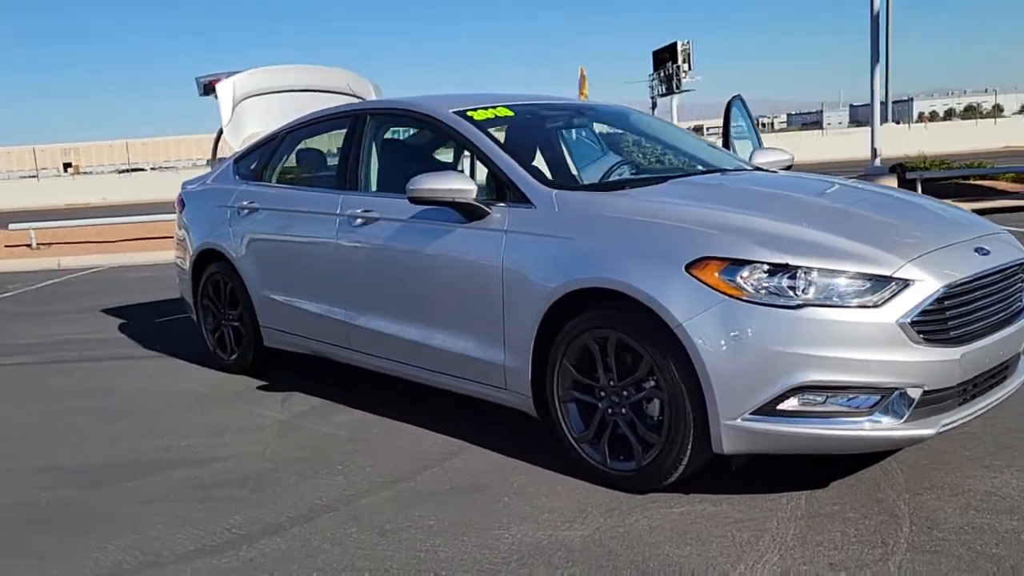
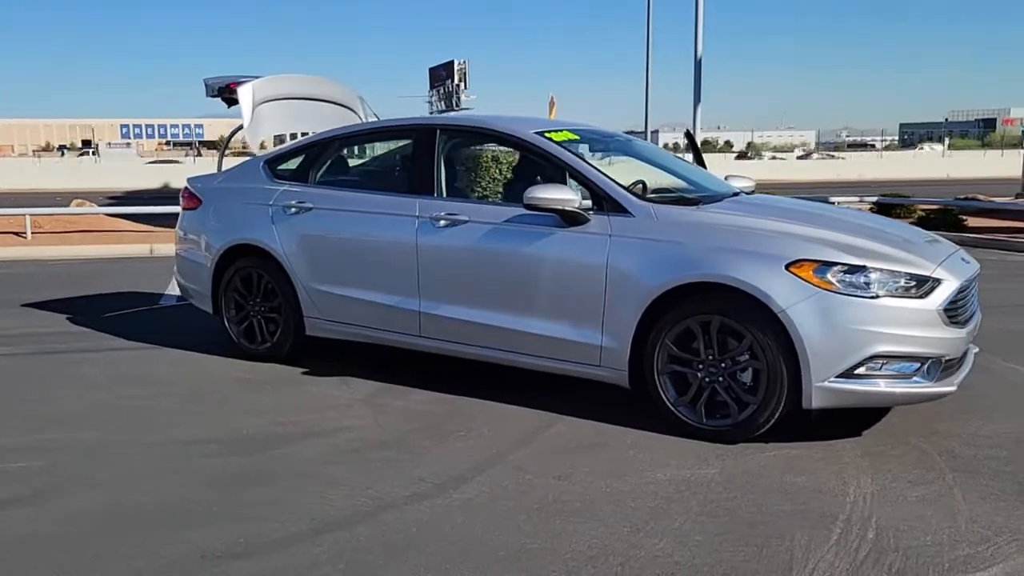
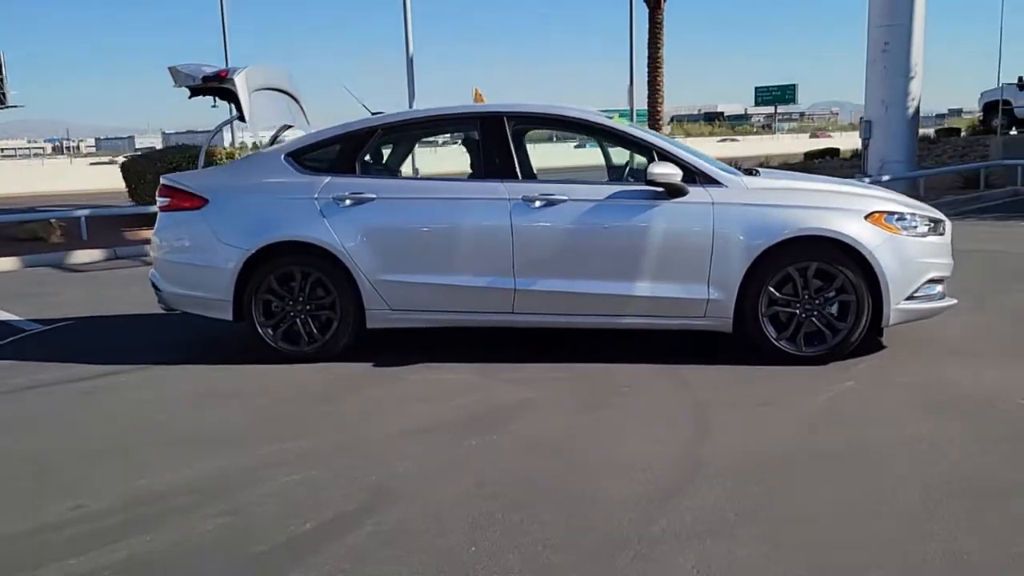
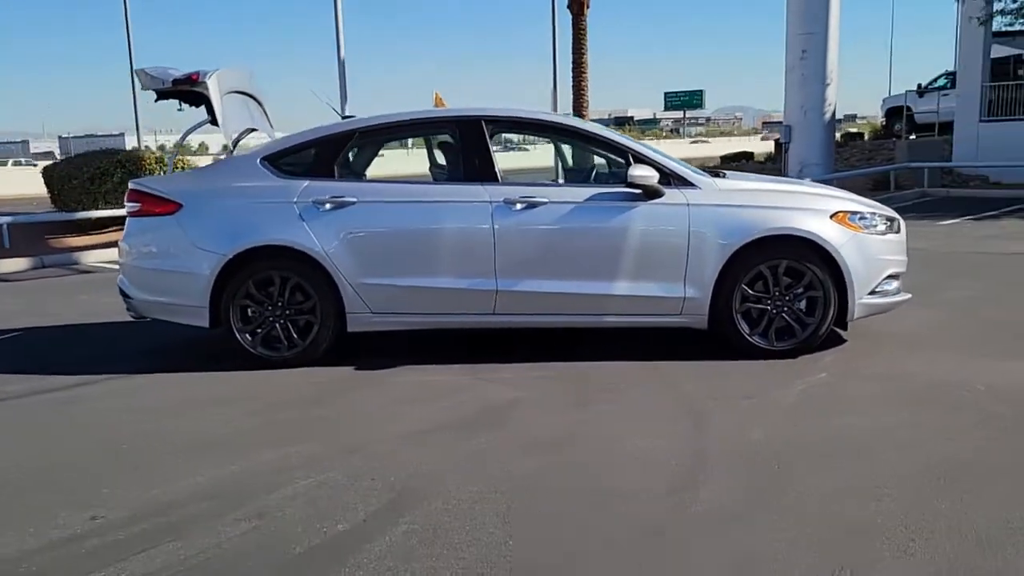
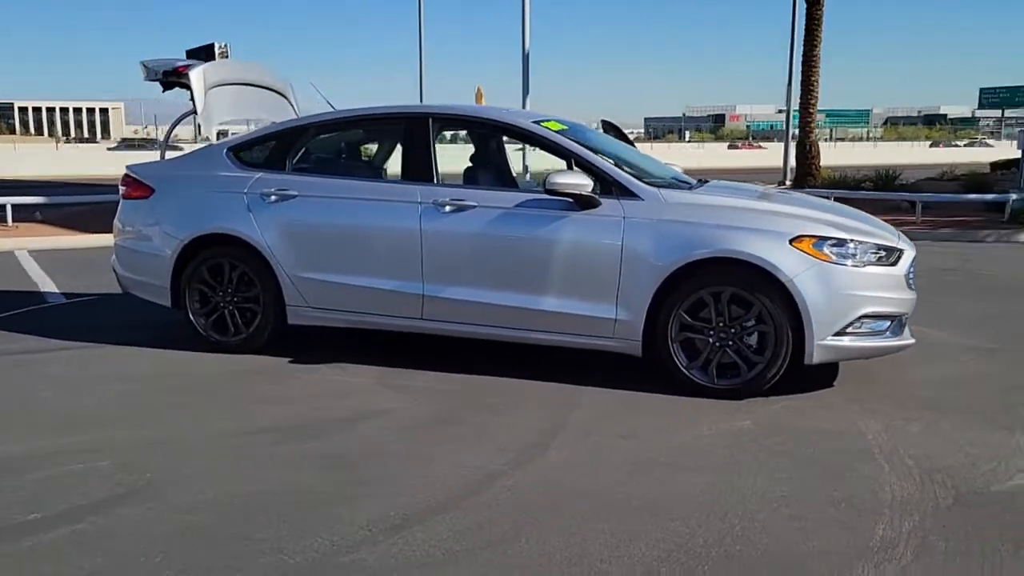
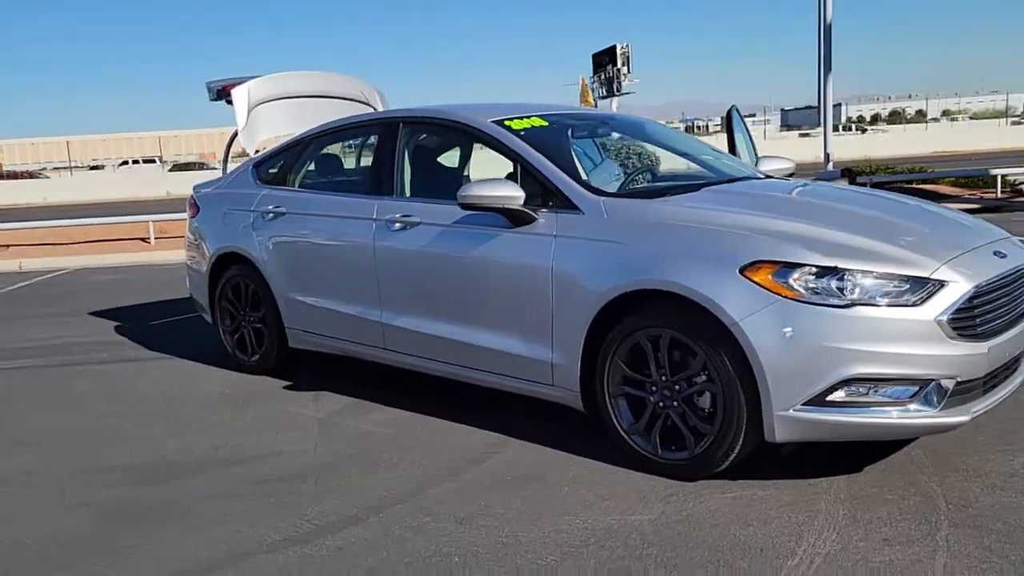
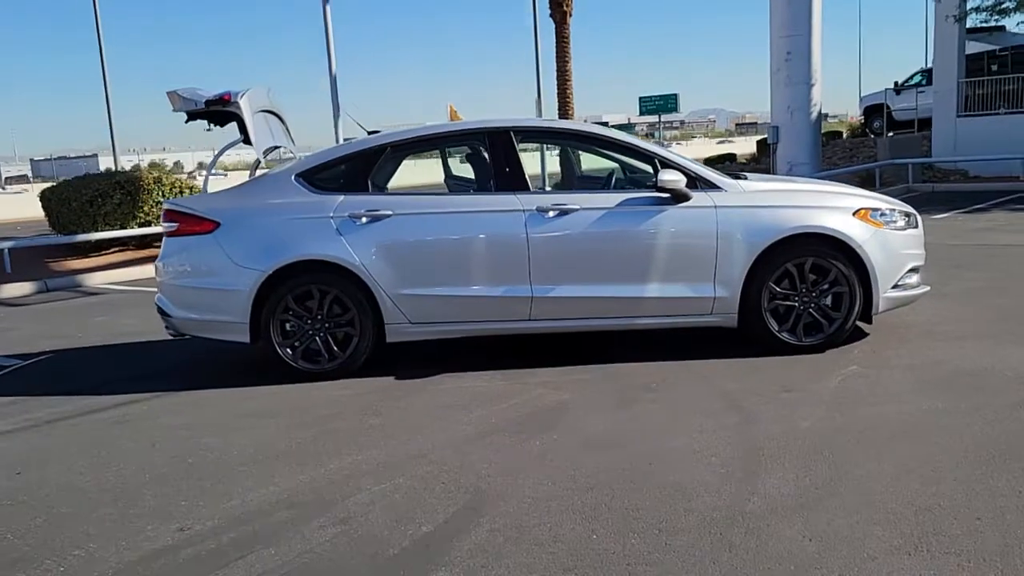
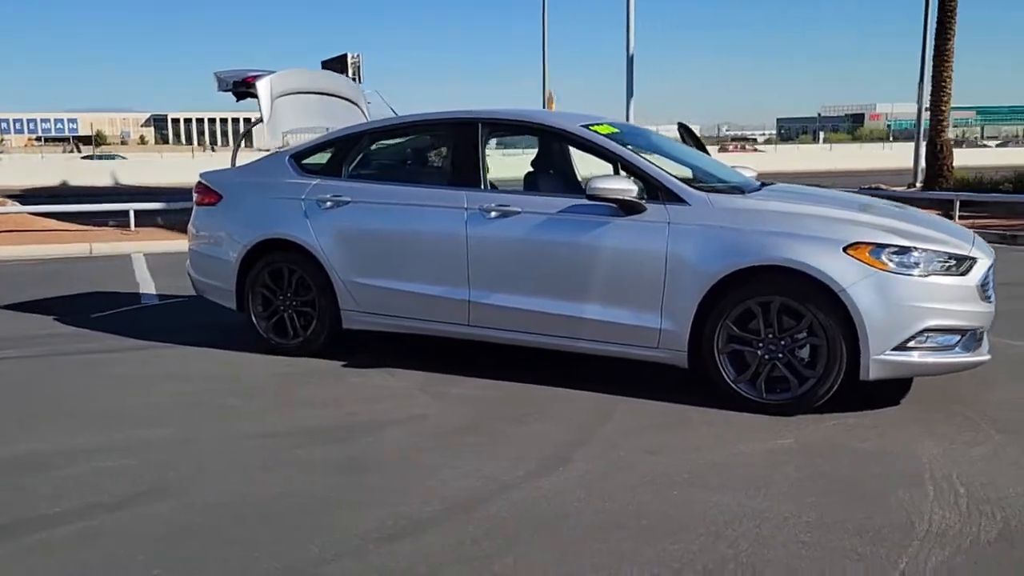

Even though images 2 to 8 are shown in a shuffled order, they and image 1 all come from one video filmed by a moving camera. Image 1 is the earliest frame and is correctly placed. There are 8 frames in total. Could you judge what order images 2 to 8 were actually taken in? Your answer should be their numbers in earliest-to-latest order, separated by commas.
6, 2, 8, 5, 3, 4, 7
